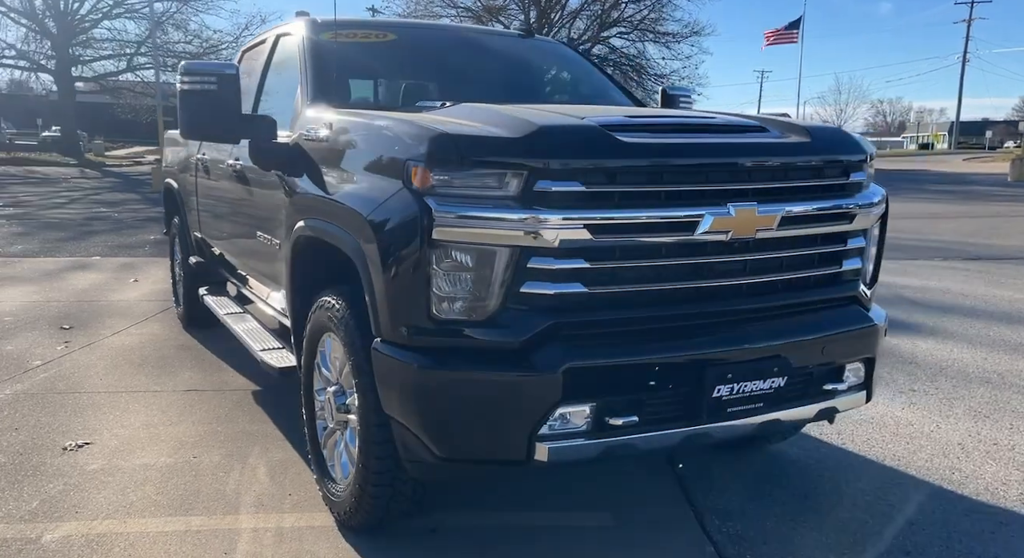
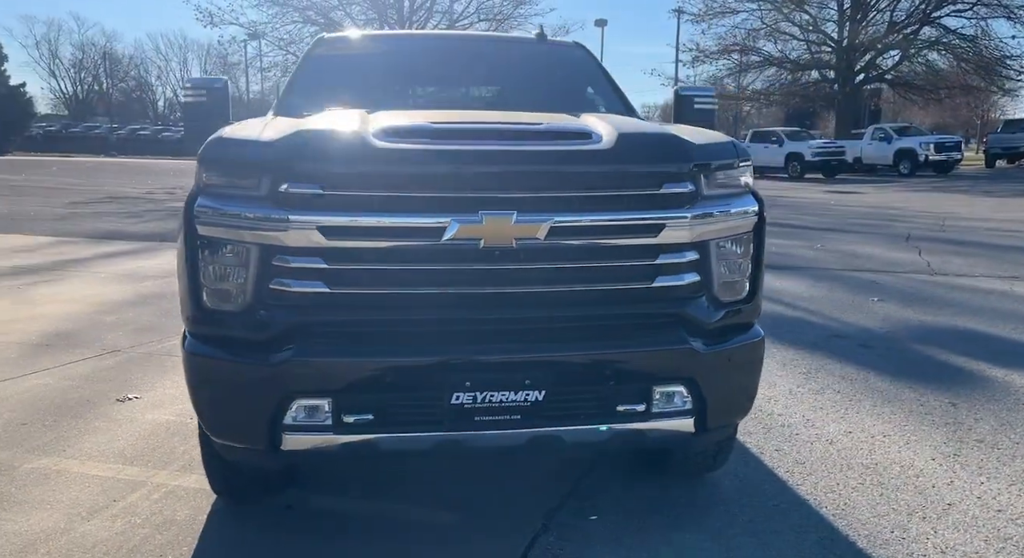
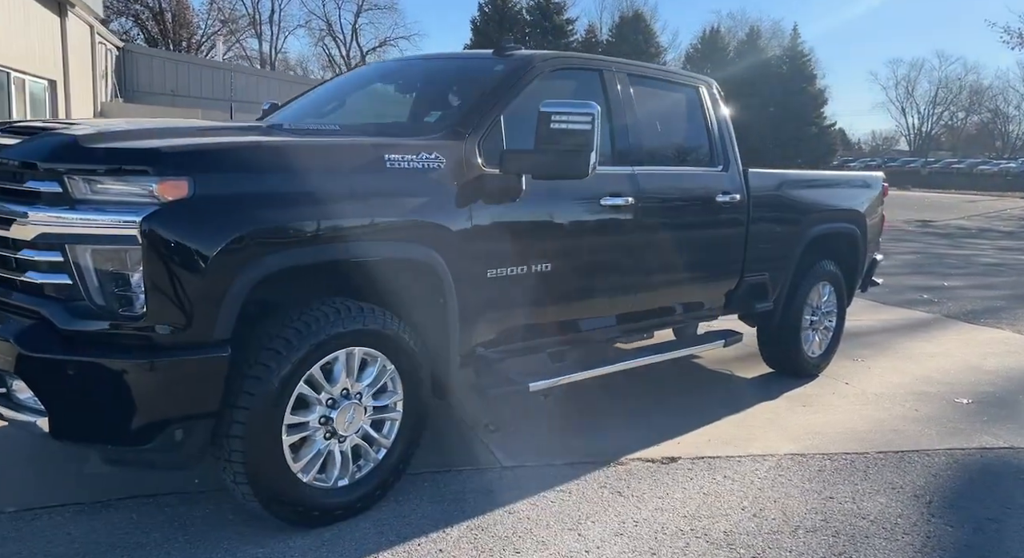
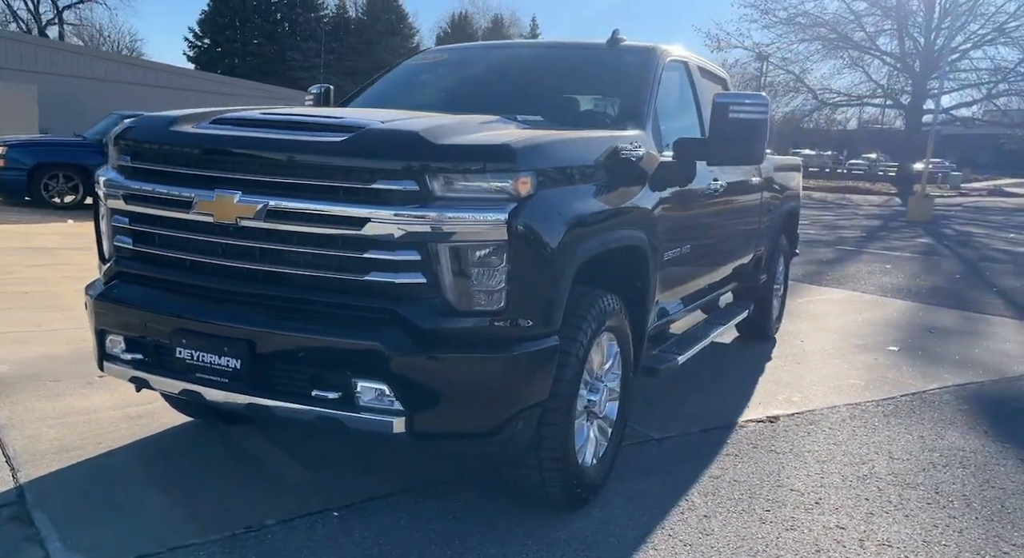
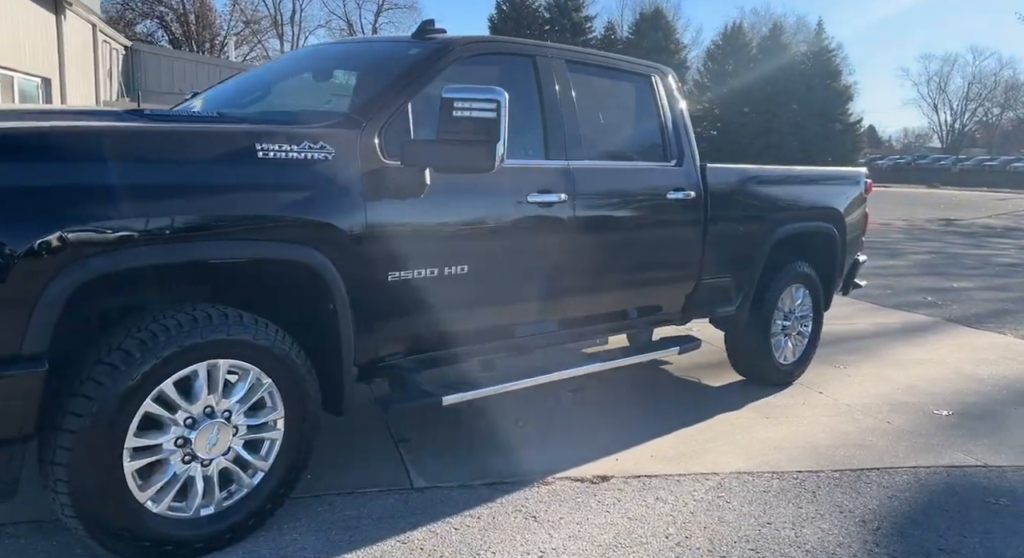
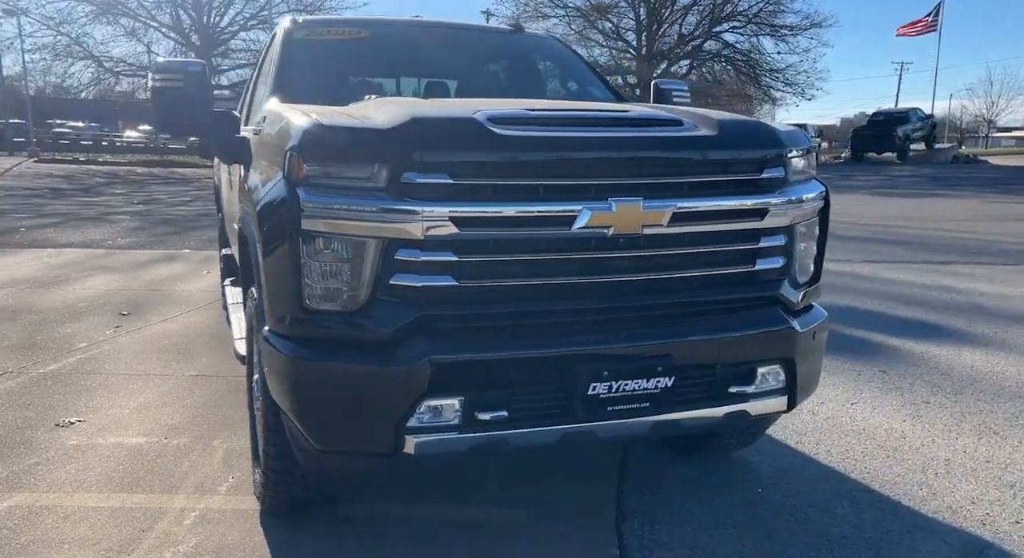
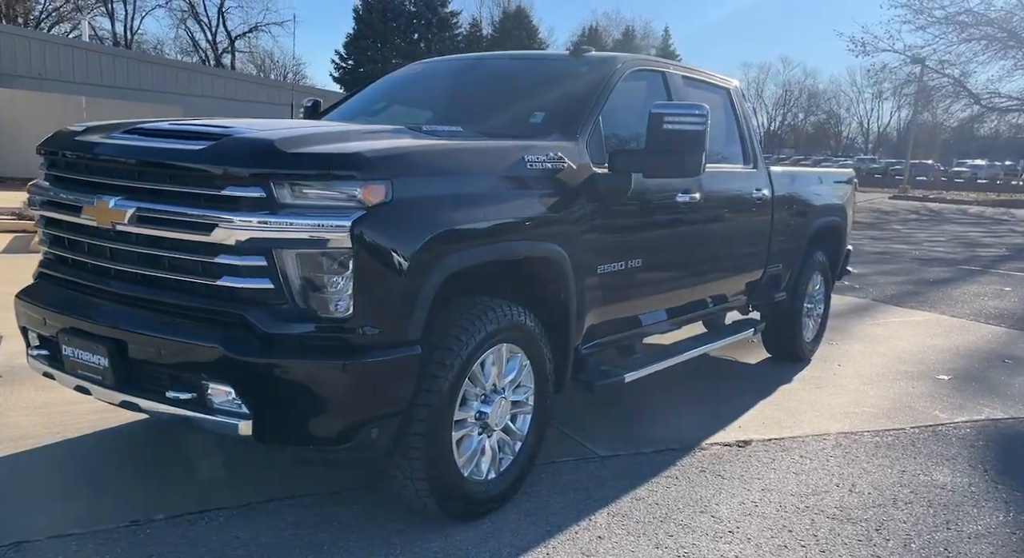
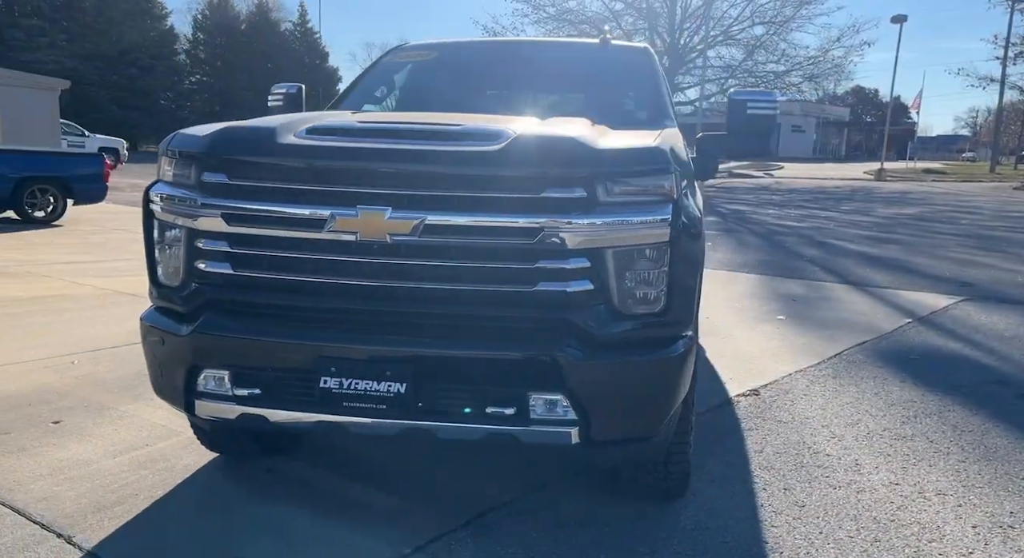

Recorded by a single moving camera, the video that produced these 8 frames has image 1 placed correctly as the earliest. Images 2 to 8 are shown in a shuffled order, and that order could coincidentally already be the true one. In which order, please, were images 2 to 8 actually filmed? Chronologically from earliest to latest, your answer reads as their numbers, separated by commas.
6, 2, 8, 4, 7, 3, 5
